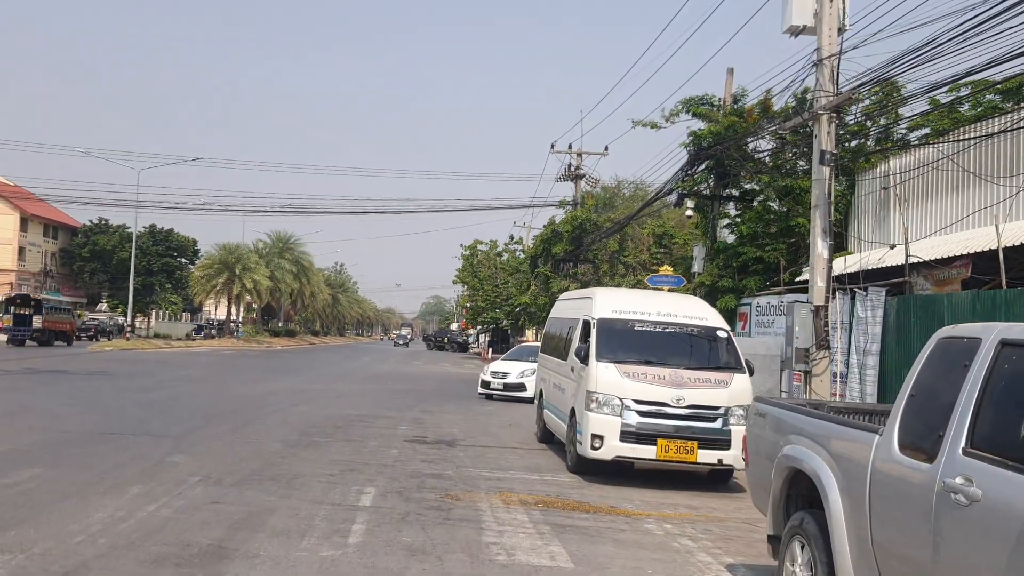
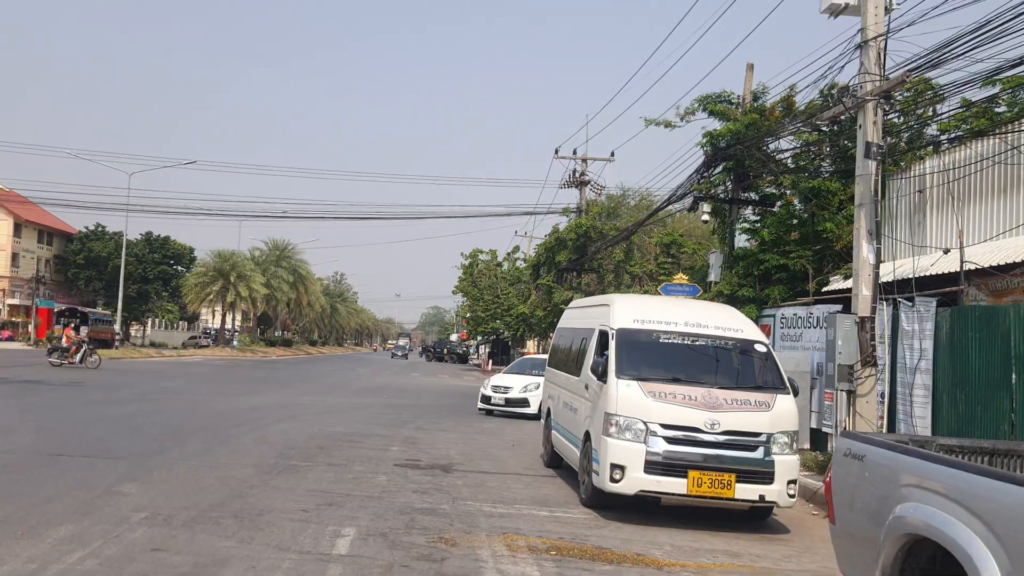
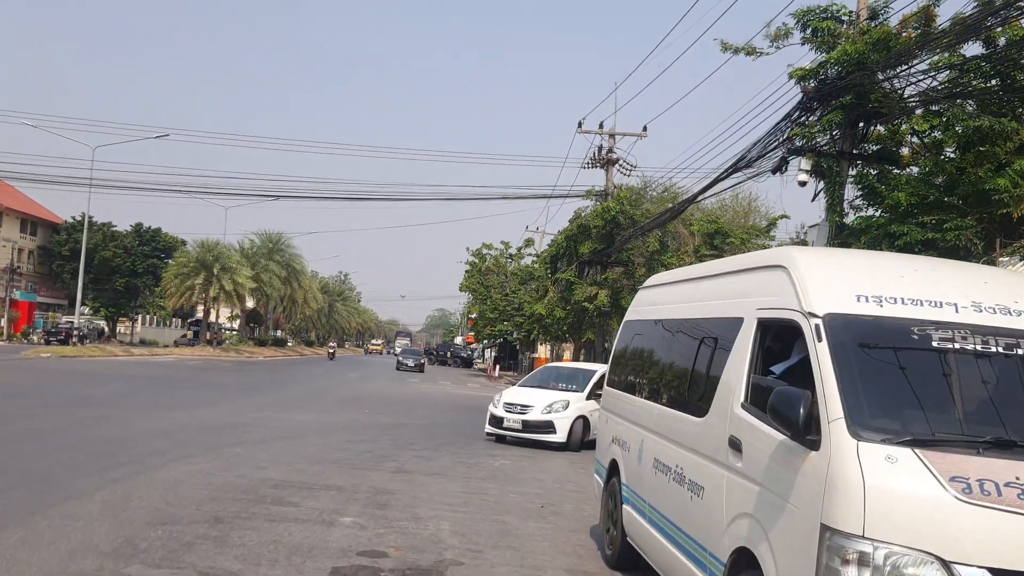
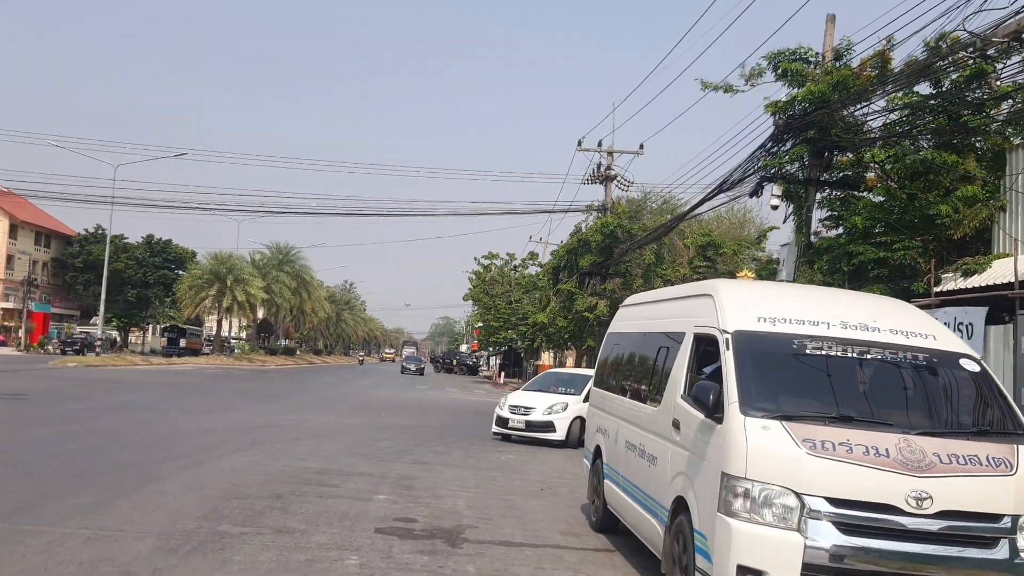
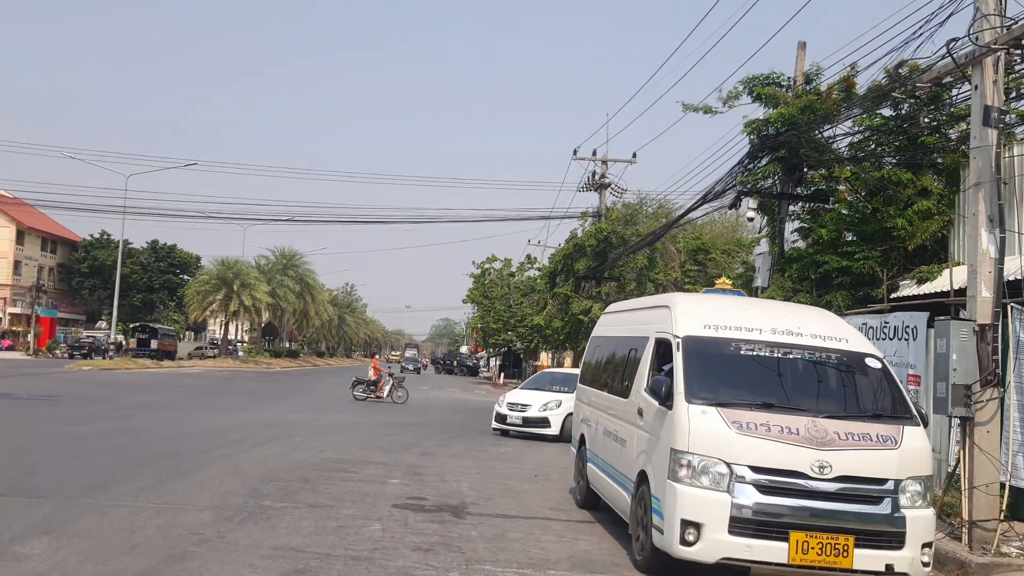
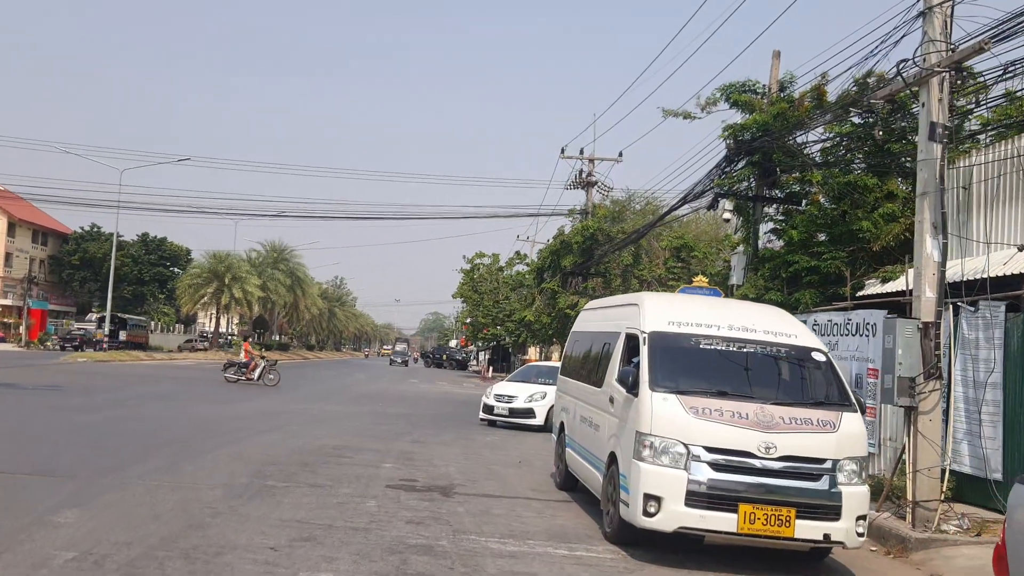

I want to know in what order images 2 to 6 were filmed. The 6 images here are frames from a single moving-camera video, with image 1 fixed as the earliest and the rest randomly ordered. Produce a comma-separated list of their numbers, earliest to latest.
2, 6, 5, 4, 3
